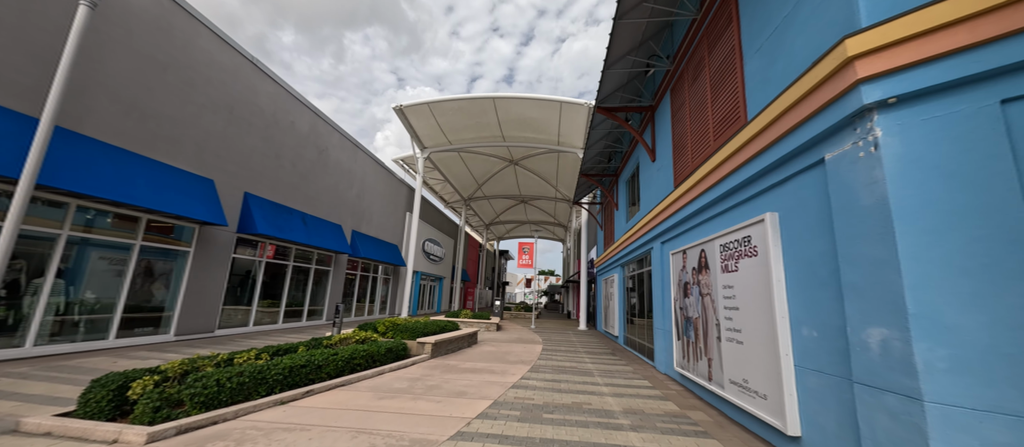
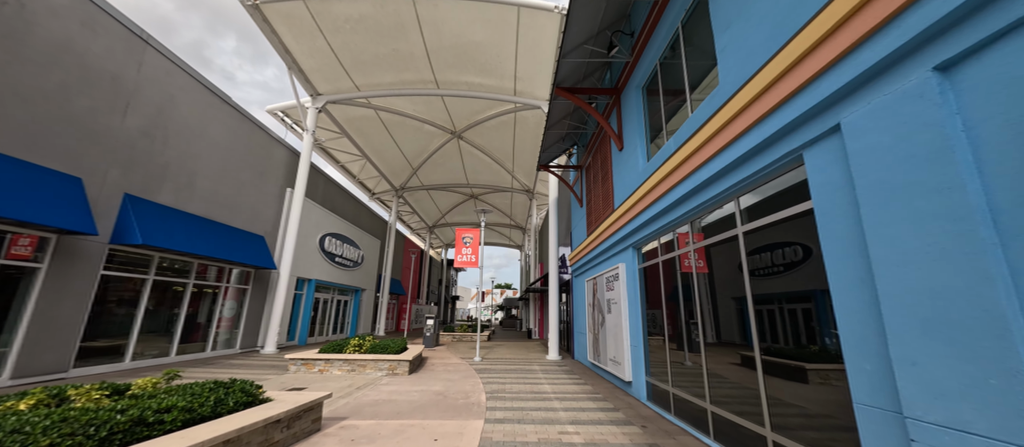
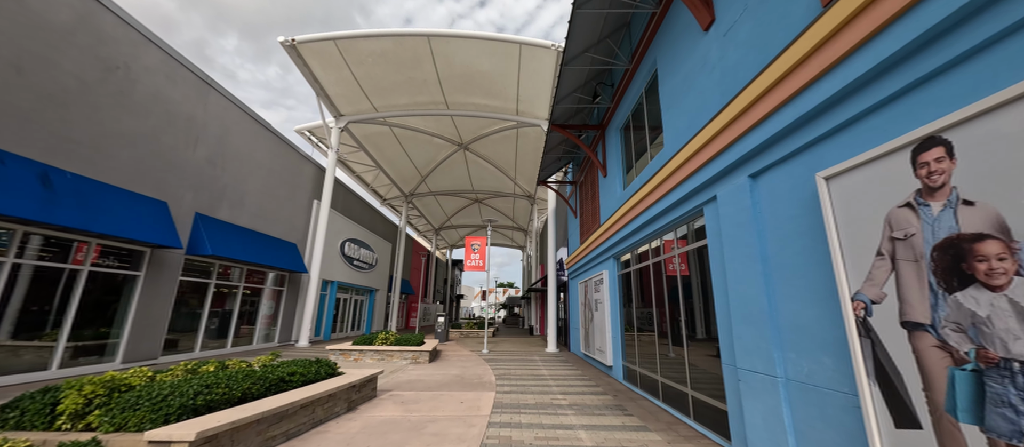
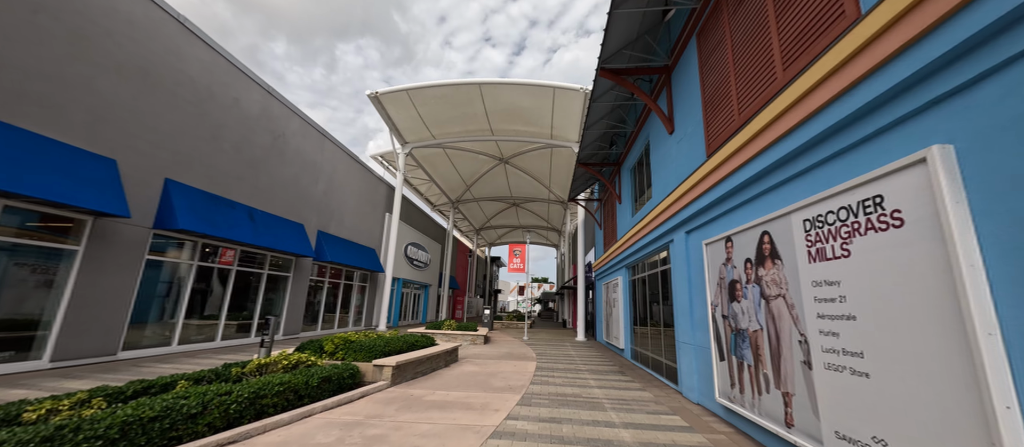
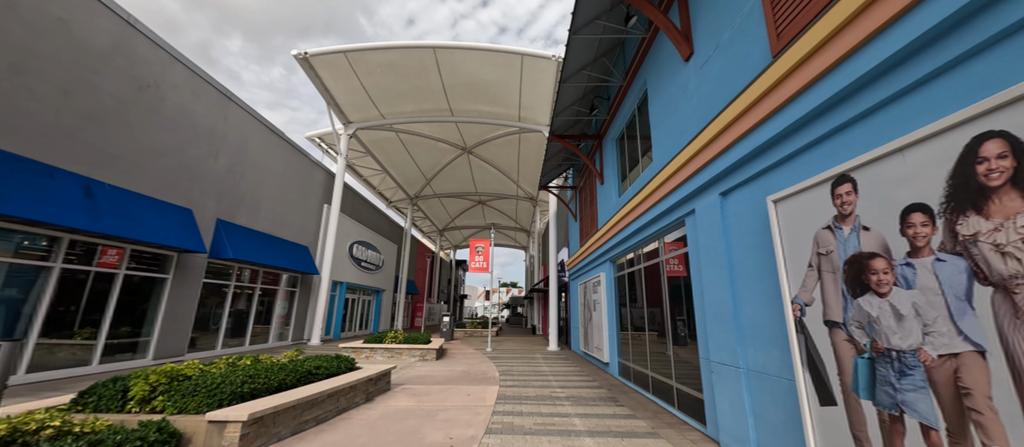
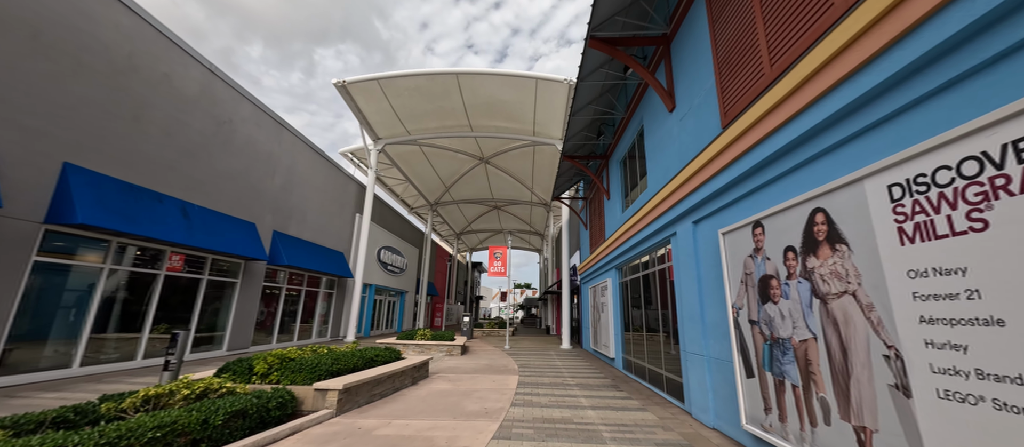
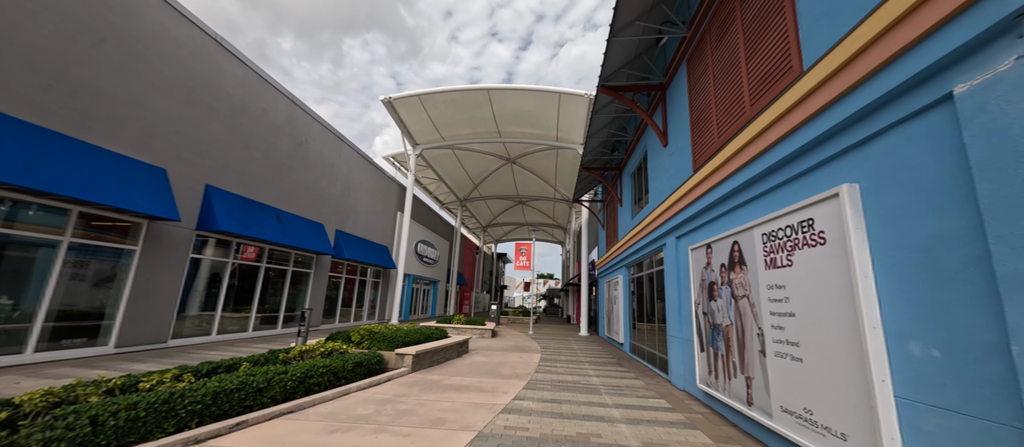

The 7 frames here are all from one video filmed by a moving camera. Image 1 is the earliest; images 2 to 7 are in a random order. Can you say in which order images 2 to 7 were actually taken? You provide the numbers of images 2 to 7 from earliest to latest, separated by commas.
7, 4, 6, 5, 3, 2
